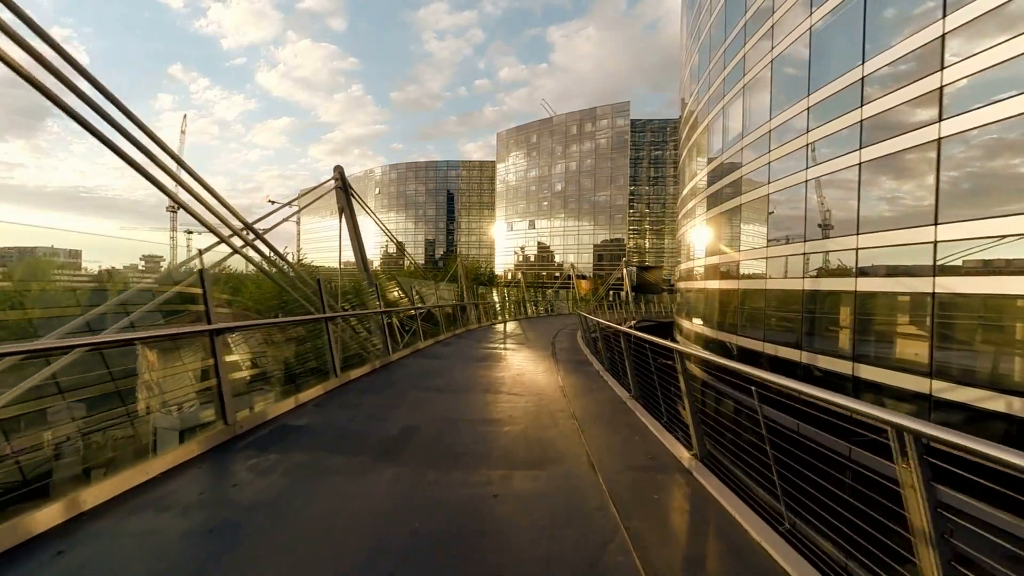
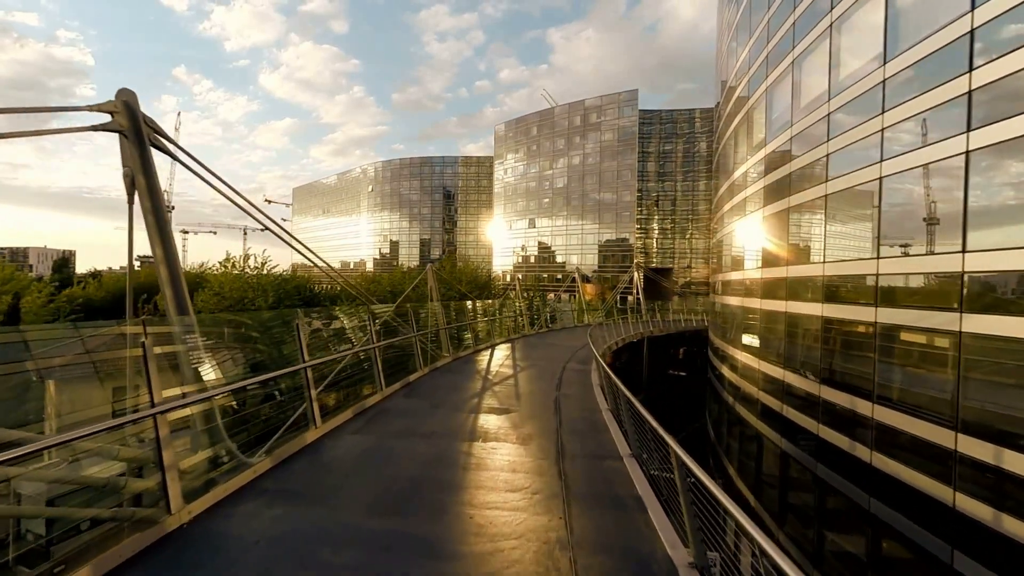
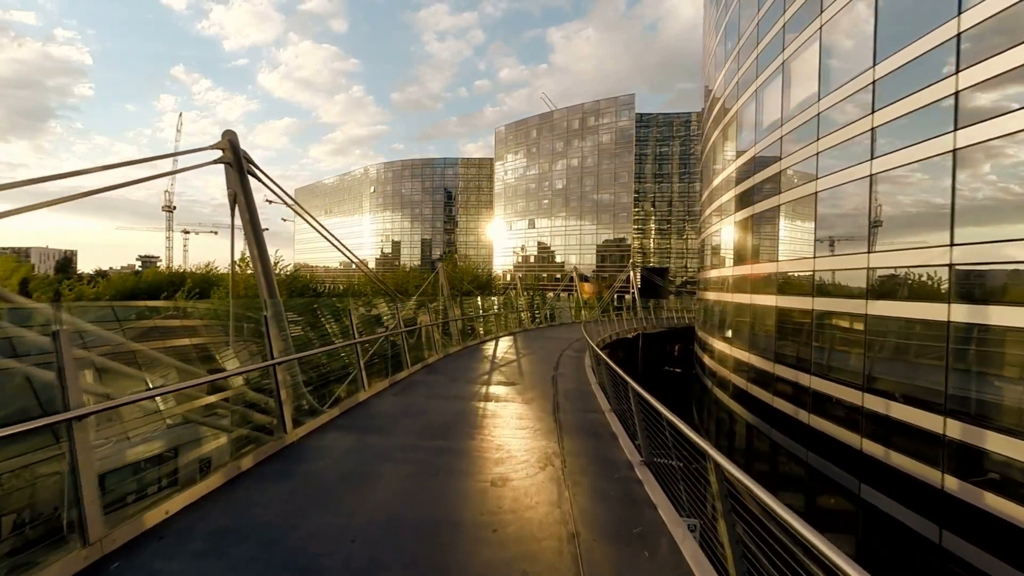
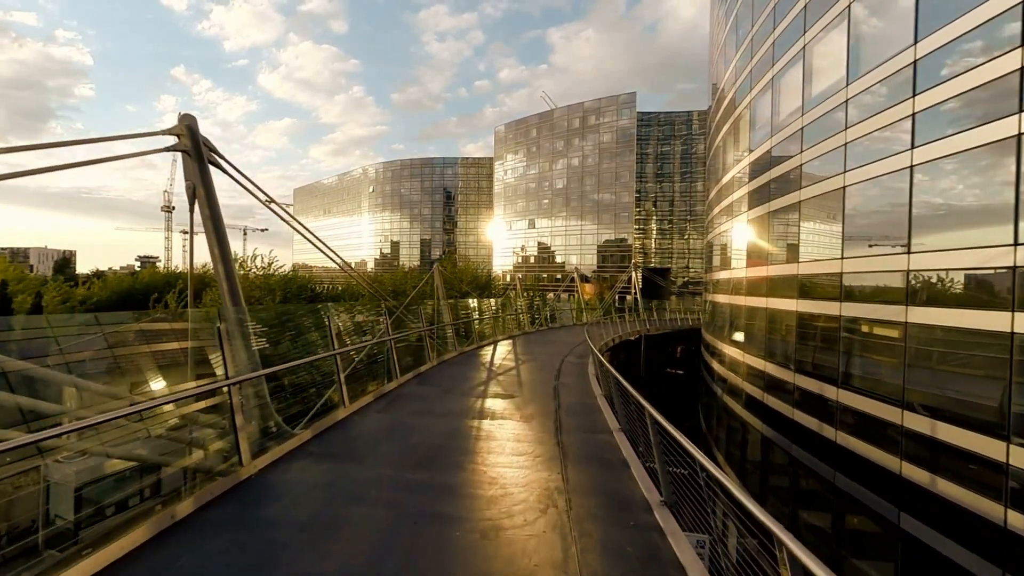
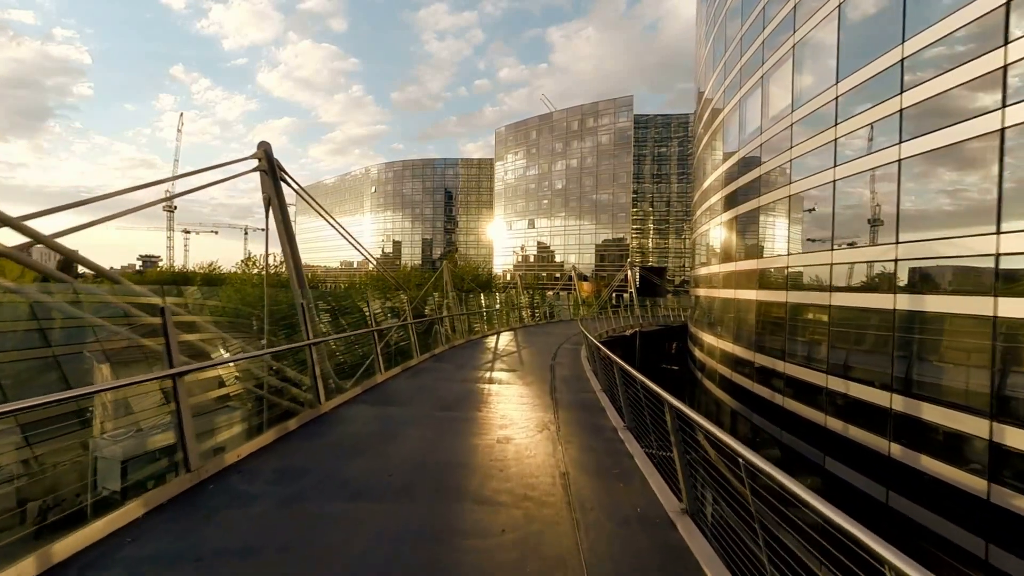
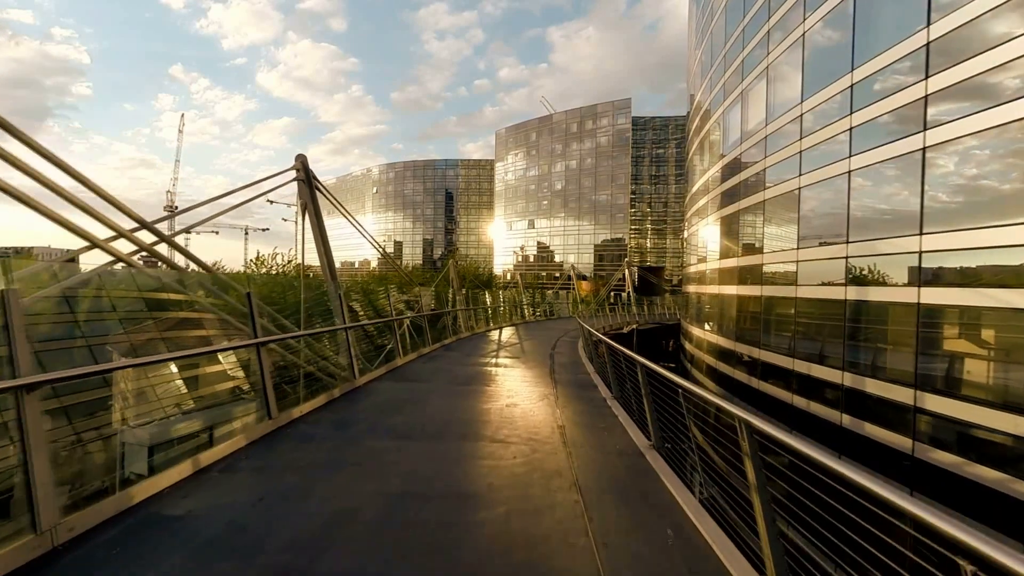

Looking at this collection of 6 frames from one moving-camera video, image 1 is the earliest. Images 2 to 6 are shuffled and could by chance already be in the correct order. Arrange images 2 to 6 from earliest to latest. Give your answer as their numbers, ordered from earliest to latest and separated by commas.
6, 5, 3, 4, 2
